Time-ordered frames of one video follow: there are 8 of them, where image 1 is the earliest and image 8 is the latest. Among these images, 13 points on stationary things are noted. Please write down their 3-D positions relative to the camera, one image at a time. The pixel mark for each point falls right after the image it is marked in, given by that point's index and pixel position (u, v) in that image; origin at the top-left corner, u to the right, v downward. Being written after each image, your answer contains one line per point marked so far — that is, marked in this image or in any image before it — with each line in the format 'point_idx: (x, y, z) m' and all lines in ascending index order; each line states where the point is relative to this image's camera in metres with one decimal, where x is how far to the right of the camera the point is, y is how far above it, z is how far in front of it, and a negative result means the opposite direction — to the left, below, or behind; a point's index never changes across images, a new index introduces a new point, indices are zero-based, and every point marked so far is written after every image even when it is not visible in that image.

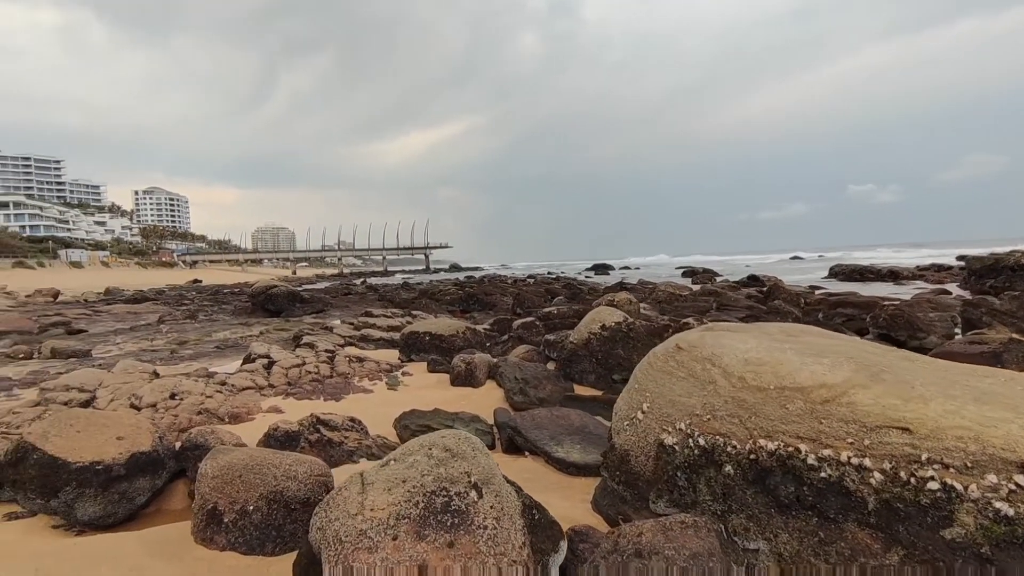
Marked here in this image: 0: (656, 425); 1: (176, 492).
0: (+1.0, -0.9, +3.7) m
1: (-3.0, -1.8, +4.9) m
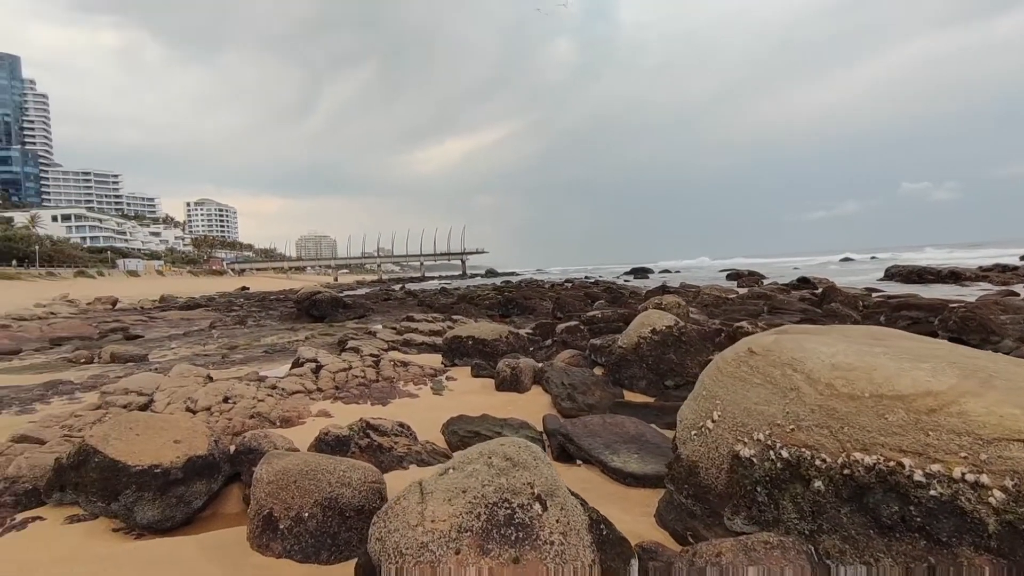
0: (+1.4, -0.9, +3.5) m
1: (-2.5, -1.8, +4.9) m
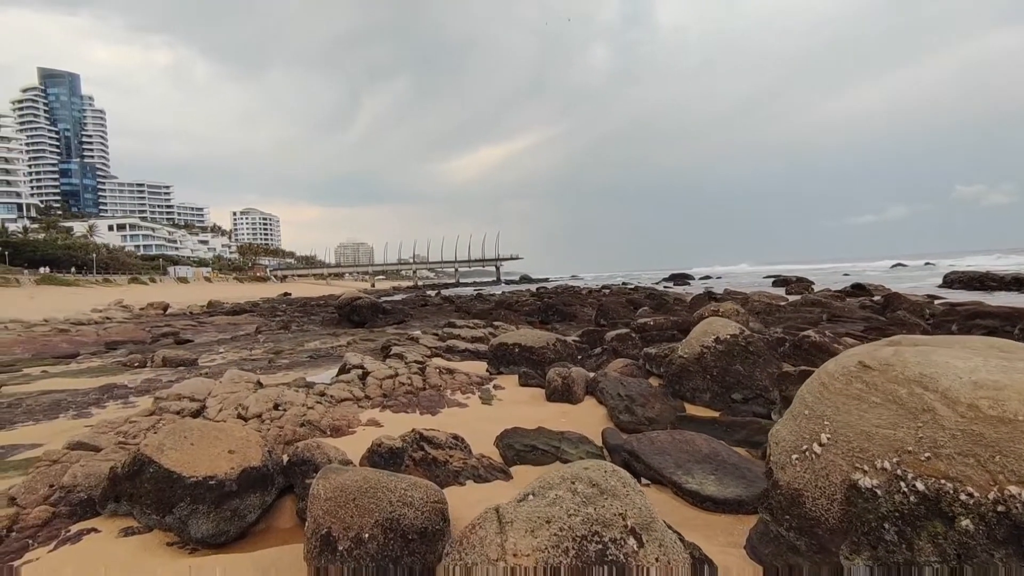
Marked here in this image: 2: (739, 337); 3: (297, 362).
0: (+1.8, -1.0, +3.1) m
1: (-1.9, -1.9, +4.7) m
2: (+3.2, -0.7, +7.8) m
3: (-5.5, -1.9, +14.2) m
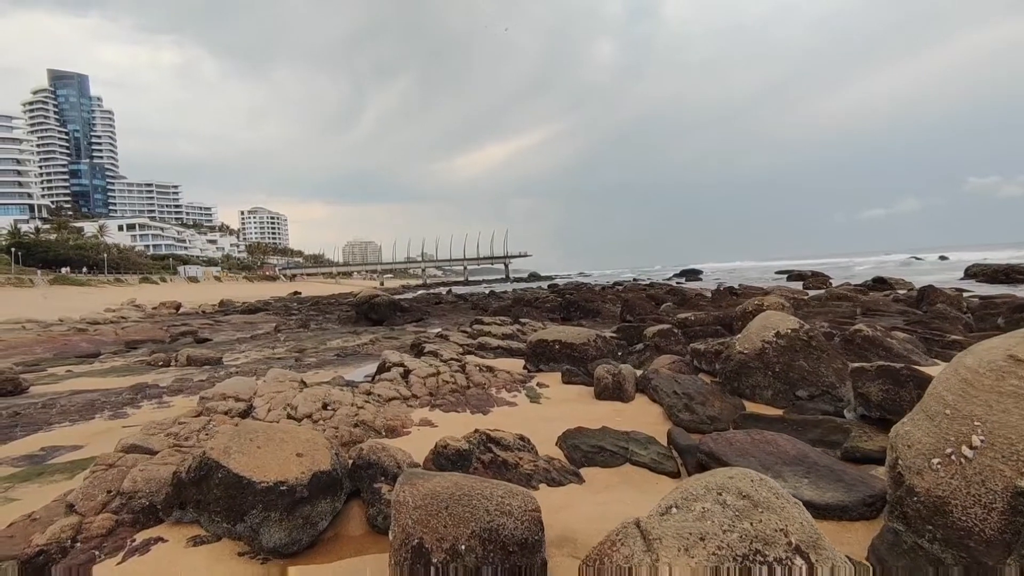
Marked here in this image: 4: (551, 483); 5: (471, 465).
0: (+2.5, -0.9, +2.7) m
1: (-1.3, -1.8, +4.4) m
2: (+3.9, -0.6, +7.5) m
3: (-4.8, -1.8, +14.0) m
4: (+0.3, -1.7, +4.9) m
5: (-0.4, -1.6, +4.9) m
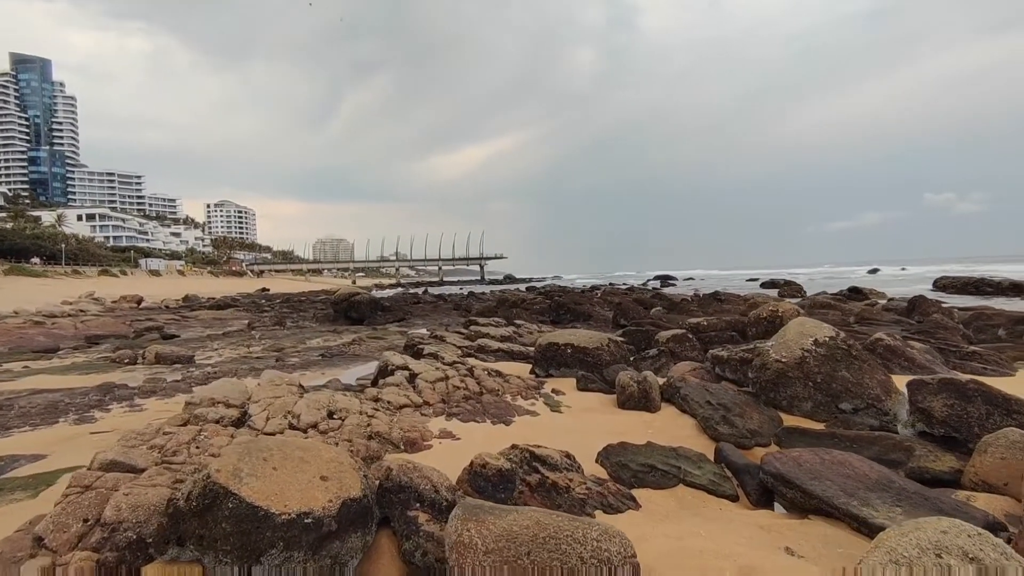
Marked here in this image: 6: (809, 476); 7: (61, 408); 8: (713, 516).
0: (+3.0, -0.9, +2.2) m
1: (-0.9, -1.8, +3.7) m
2: (+4.2, -0.7, +7.0) m
3: (-4.8, -1.7, +13.1) m
4: (+0.7, -1.7, +4.3) m
5: (0.0, -1.6, +4.3) m
6: (+2.4, -1.5, +4.5) m
7: (-6.7, -1.8, +8.2) m
8: (+1.6, -1.8, +4.4) m
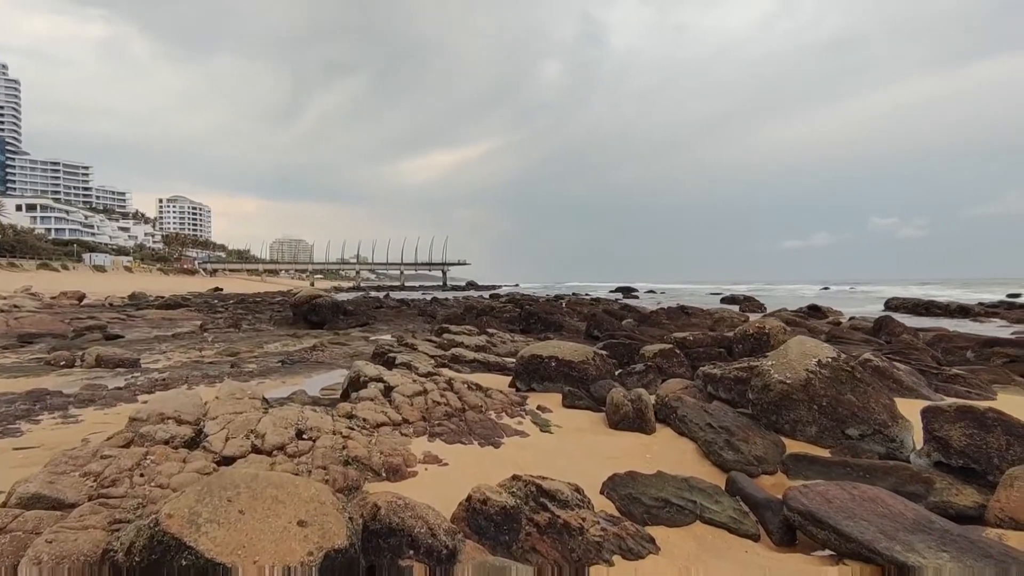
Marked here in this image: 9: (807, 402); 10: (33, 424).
0: (+3.2, -1.0, +1.9) m
1: (-0.8, -1.8, +3.1) m
2: (+4.1, -0.9, +6.8) m
3: (-5.4, -1.8, +12.2) m
4: (+0.8, -1.8, +3.7) m
5: (+0.1, -1.6, +3.7) m
6: (+2.4, -1.7, +4.1) m
7: (-6.9, -1.7, +7.1) m
8: (+1.6, -1.9, +3.9) m
9: (+3.5, -1.3, +6.5) m
10: (-5.9, -1.7, +6.8) m
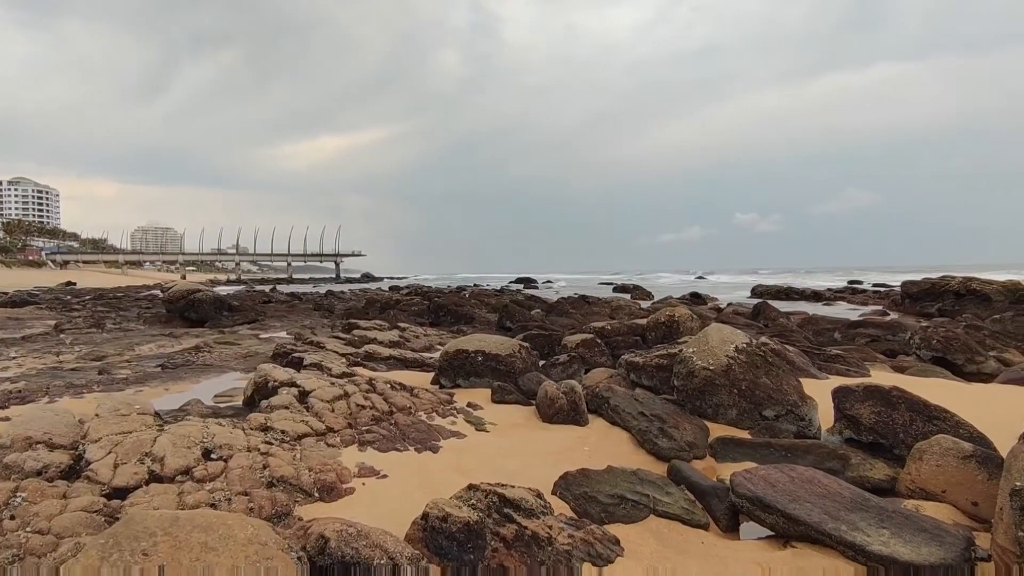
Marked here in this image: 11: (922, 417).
0: (+3.2, -1.0, +2.2) m
1: (-0.9, -1.8, +2.6) m
2: (+3.2, -0.8, +7.1) m
3: (-7.1, -1.7, +10.7) m
4: (+0.5, -1.8, +3.6) m
5: (-0.2, -1.6, +3.4) m
6: (+2.1, -1.6, +4.2) m
7: (-7.6, -1.7, +5.5) m
8: (+1.3, -1.9, +3.9) m
9: (+2.7, -1.2, +6.8) m
10: (-6.6, -1.7, +5.3) m
11: (+4.1, -1.3, +5.6) m
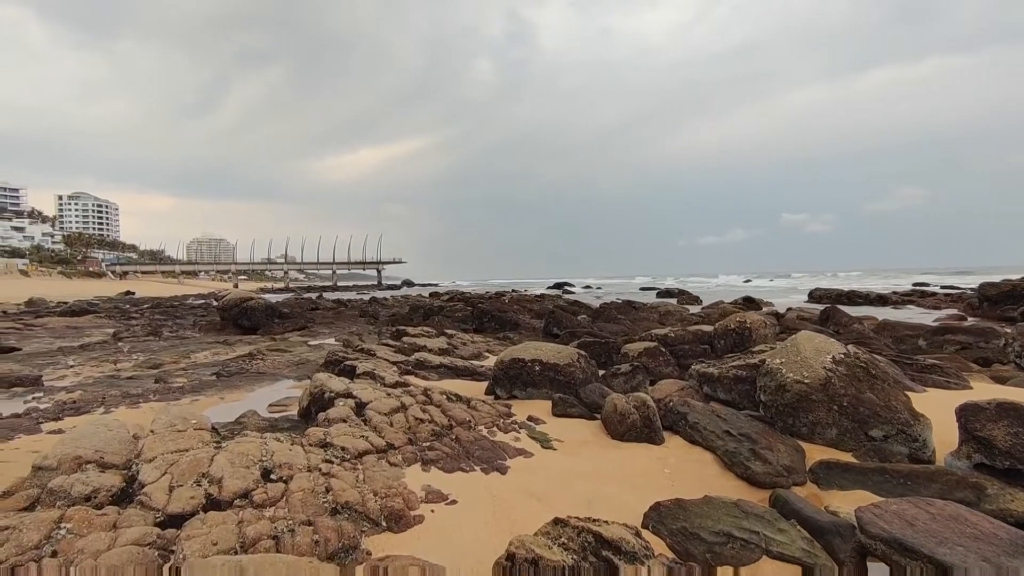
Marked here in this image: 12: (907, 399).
0: (+3.7, -1.0, +1.5) m
1: (-0.4, -1.8, +2.2) m
2: (+4.0, -0.8, +6.4) m
3: (-6.0, -1.8, +10.7) m
4: (+1.1, -1.8, +3.0) m
5: (+0.4, -1.6, +2.9) m
6: (+2.7, -1.6, +3.6) m
7: (-6.9, -1.8, +5.5) m
8: (+1.9, -1.9, +3.3) m
9: (+3.5, -1.2, +6.1) m
10: (-5.9, -1.8, +5.2) m
11: (+4.8, -1.3, +4.8) m
12: (+4.4, -1.2, +6.1) m
